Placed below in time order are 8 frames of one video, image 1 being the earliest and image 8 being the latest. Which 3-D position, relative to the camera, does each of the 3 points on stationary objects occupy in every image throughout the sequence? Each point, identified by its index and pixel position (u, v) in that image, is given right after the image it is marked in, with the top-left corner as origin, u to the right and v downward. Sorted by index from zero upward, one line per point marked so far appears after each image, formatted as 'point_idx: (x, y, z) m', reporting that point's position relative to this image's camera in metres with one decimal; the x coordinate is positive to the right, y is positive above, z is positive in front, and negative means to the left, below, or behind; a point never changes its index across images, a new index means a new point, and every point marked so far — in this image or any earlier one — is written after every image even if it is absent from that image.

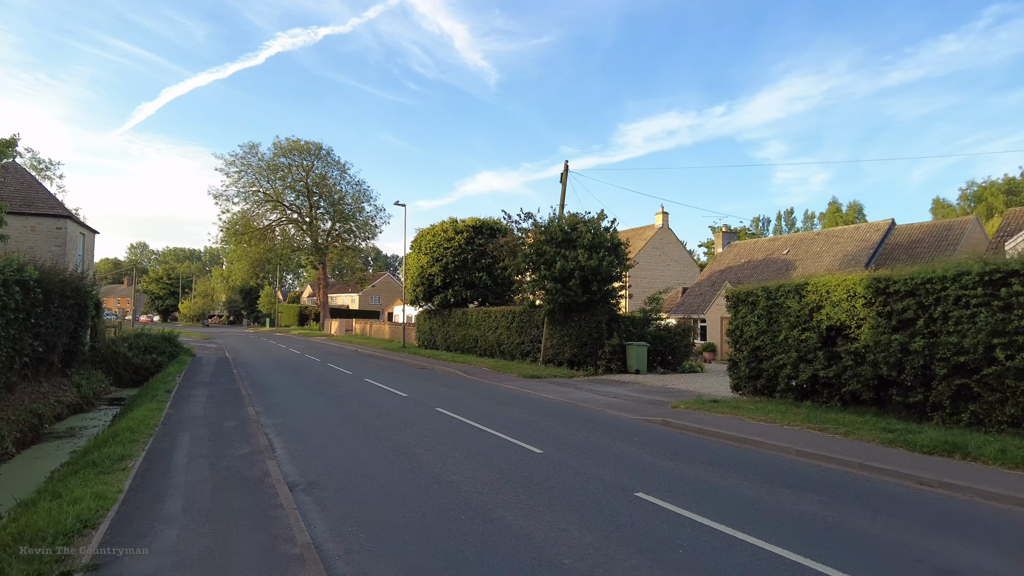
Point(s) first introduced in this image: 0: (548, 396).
0: (+0.9, -2.6, +15.8) m
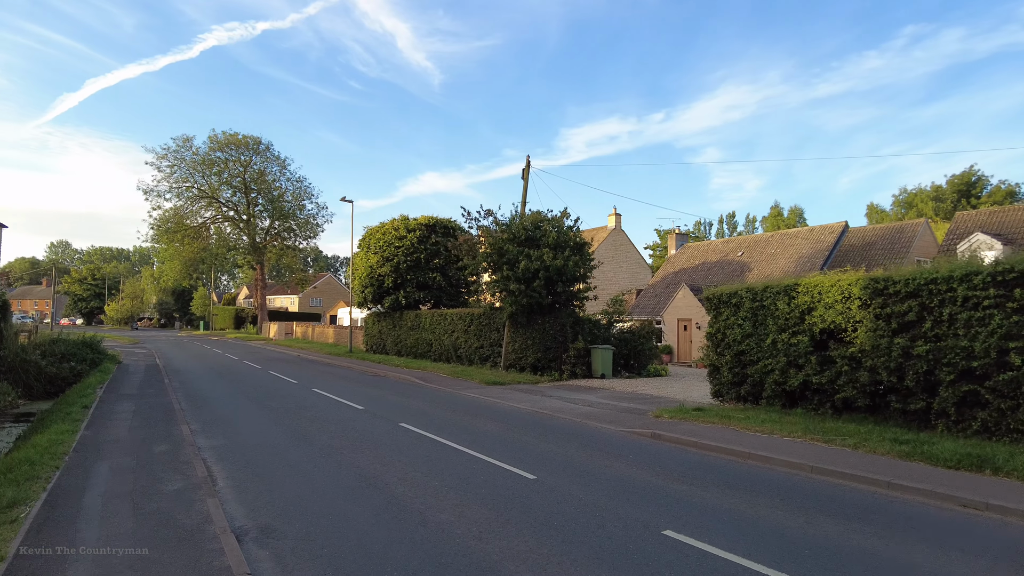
0: (+0.1, -2.6, +14.6) m
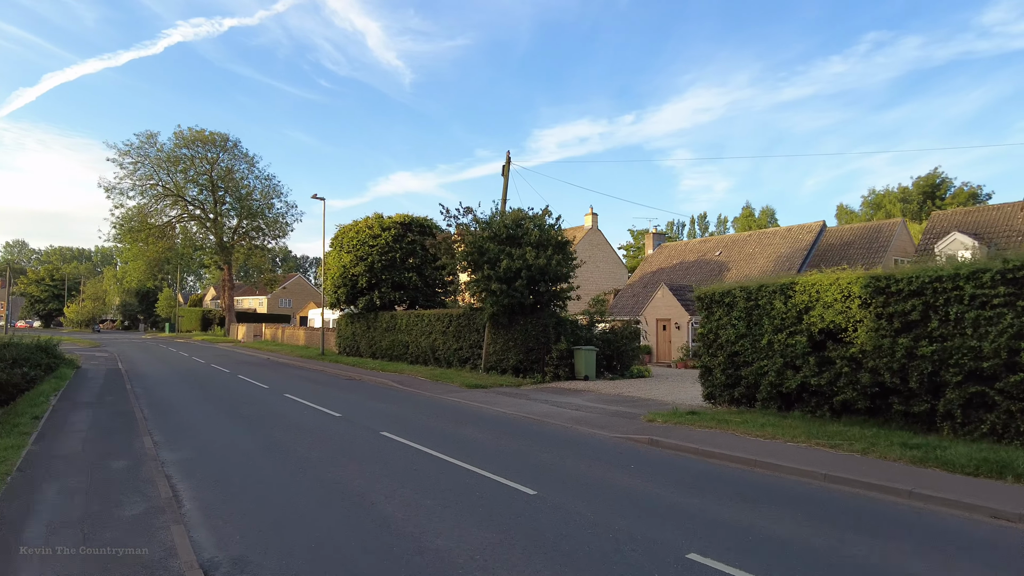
0: (-0.2, -2.6, +14.0) m
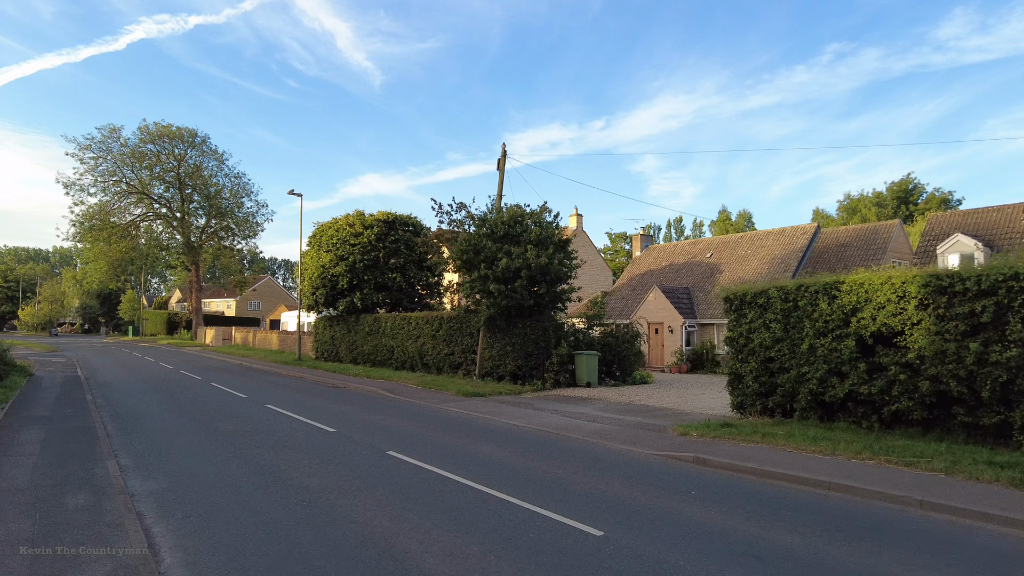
0: (0.0, -2.6, +12.7) m
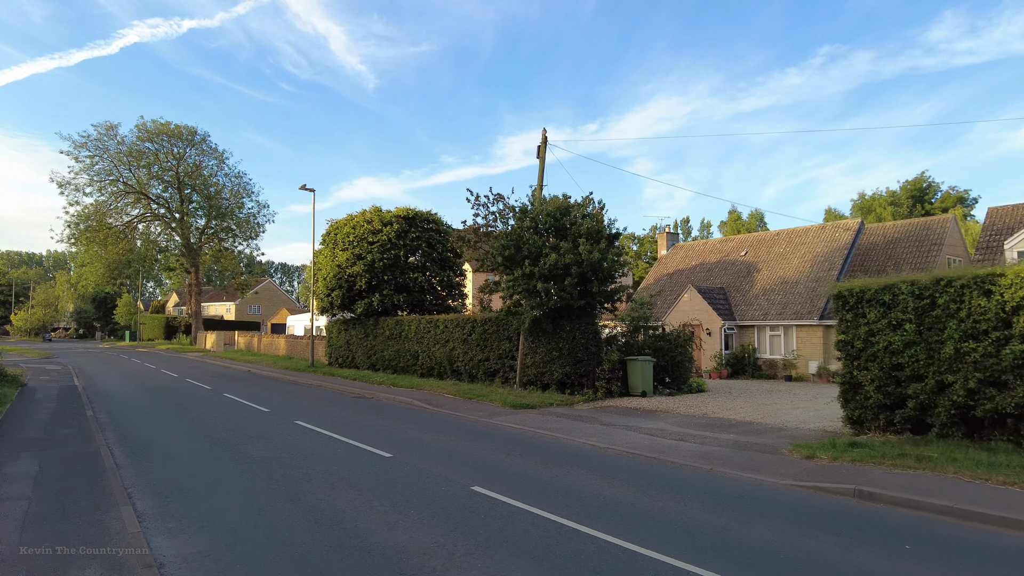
0: (+1.2, -2.5, +10.9) m
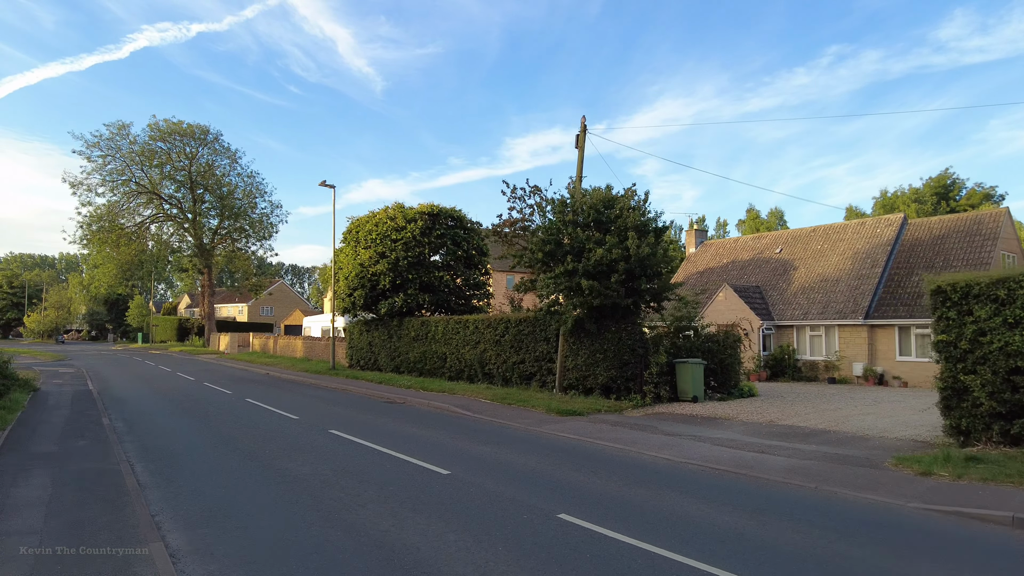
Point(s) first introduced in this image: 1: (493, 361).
0: (+2.2, -2.5, +9.8) m
1: (-0.6, -2.1, +19.2) m
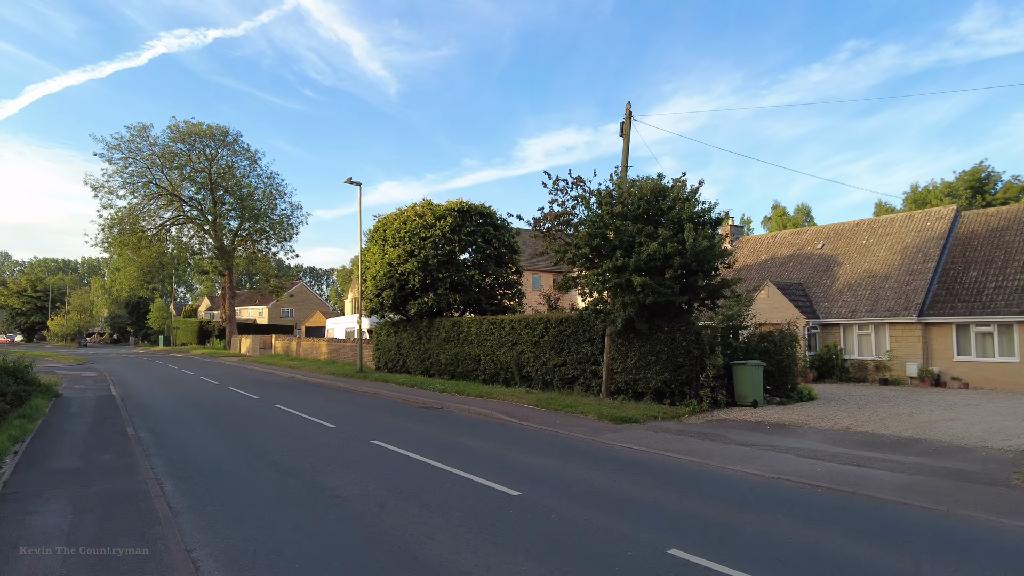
0: (+3.0, -2.4, +8.7) m
1: (+0.5, -2.1, +18.2) m
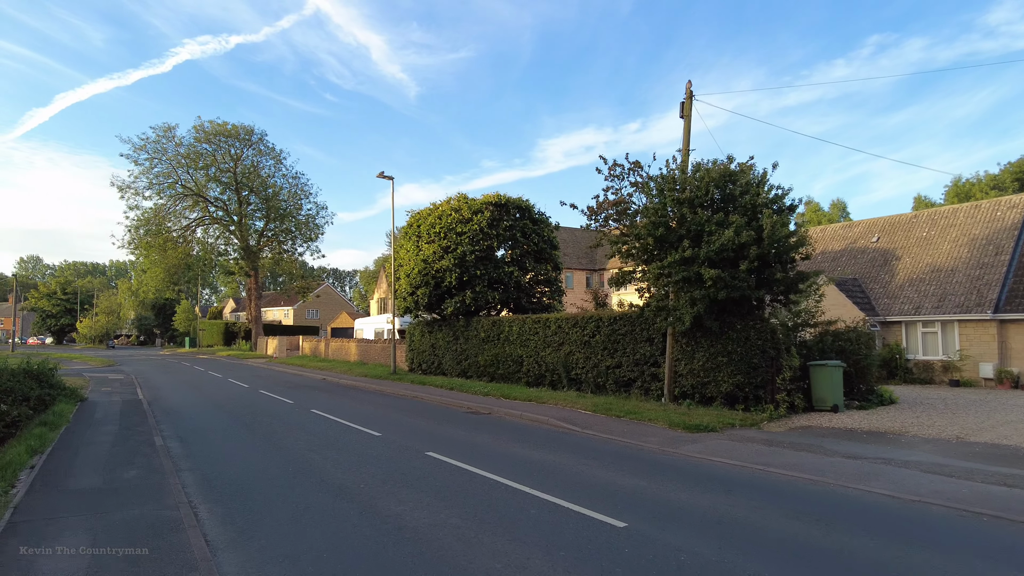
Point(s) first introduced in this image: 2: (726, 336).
0: (+4.0, -2.3, +7.4) m
1: (+1.8, -2.0, +16.9) m
2: (+4.4, -1.0, +13.7) m
